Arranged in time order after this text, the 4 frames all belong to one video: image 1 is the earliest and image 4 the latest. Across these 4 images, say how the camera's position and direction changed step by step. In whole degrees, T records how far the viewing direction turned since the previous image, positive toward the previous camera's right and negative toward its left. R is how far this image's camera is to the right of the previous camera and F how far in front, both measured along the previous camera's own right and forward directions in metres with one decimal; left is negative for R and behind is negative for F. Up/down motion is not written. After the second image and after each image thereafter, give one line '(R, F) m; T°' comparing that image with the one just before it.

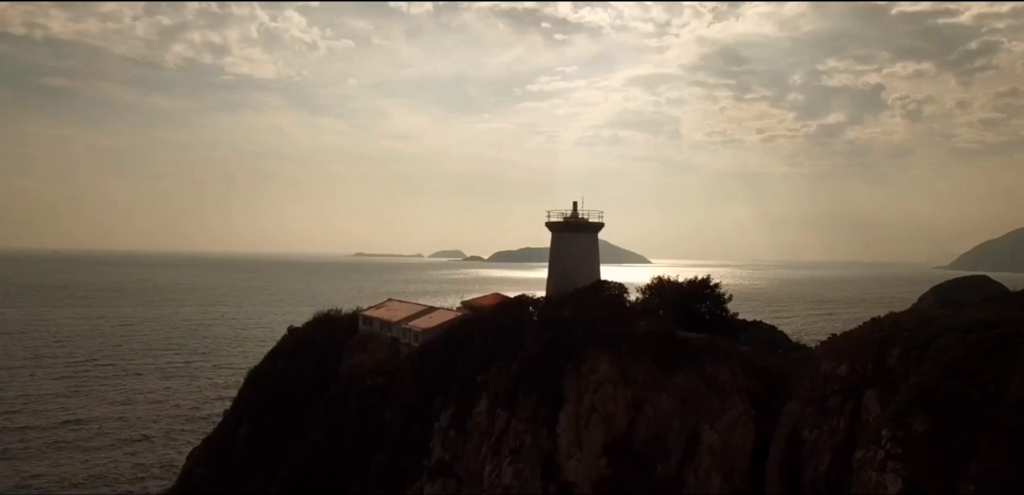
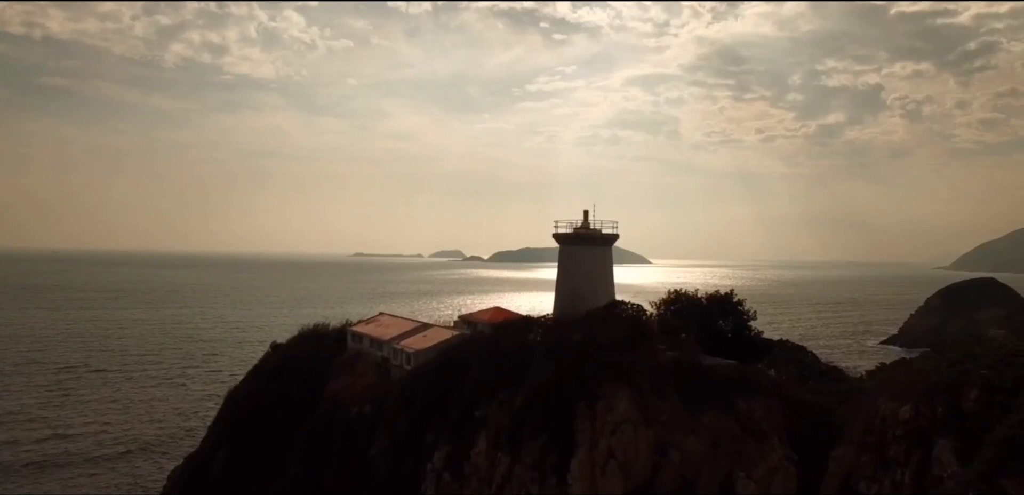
(-0.3, +0.8) m; 0°
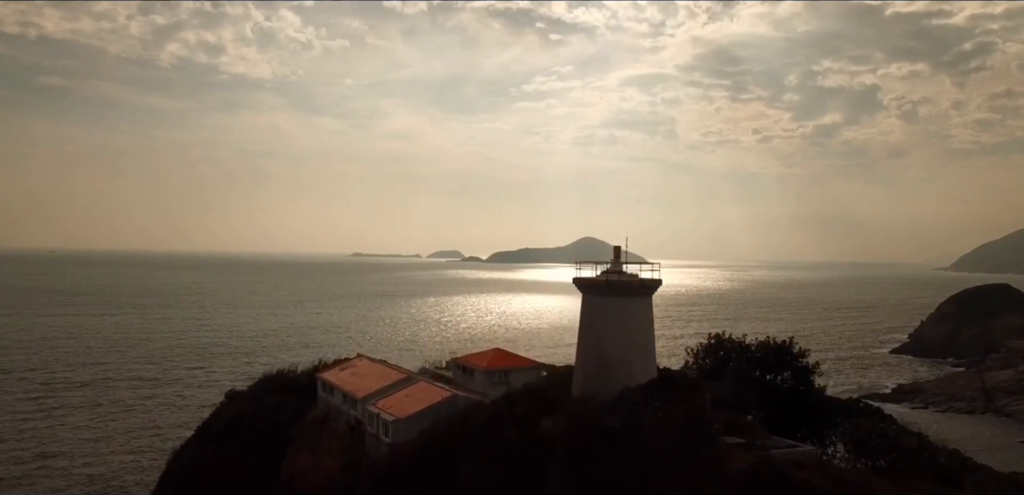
(-1.0, +0.5) m; 0°
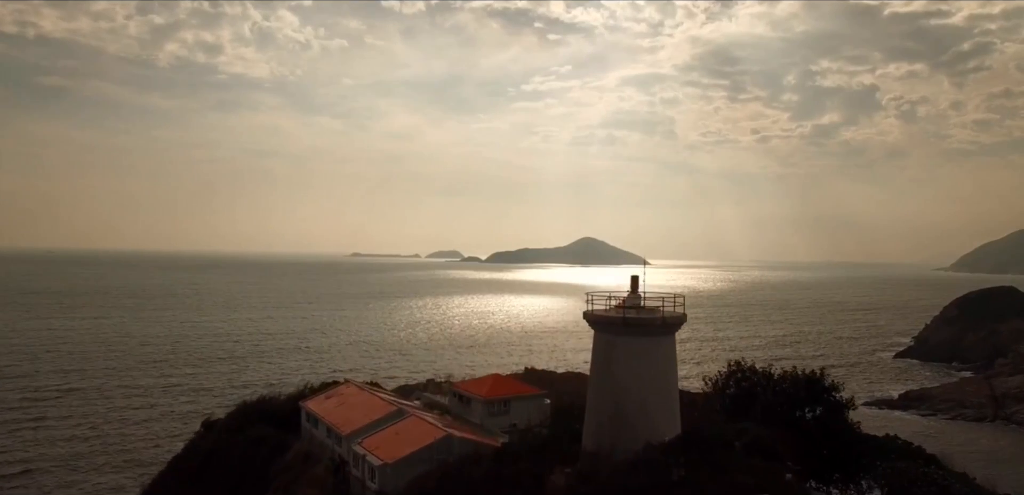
(-0.2, +0.4) m; 0°
